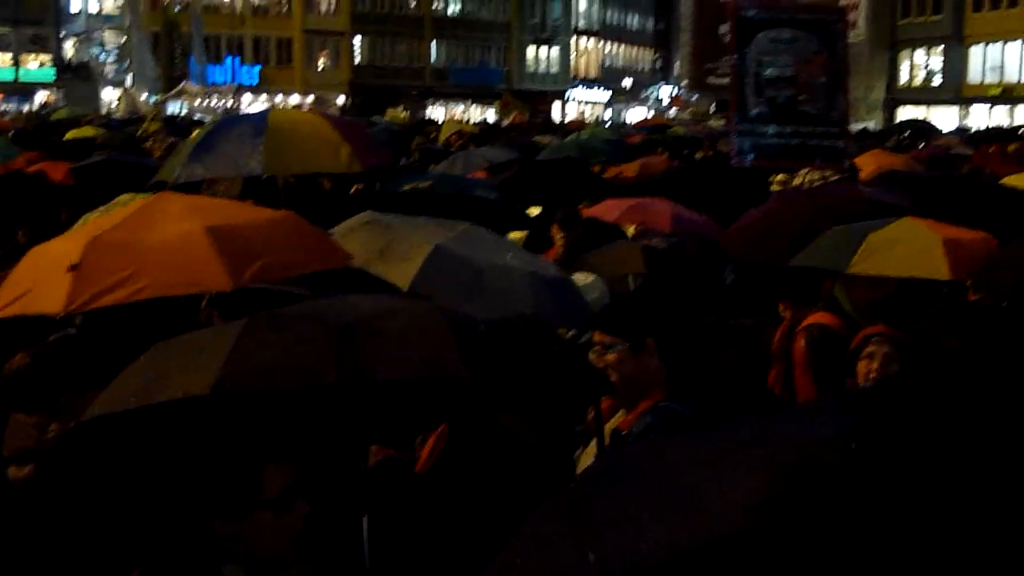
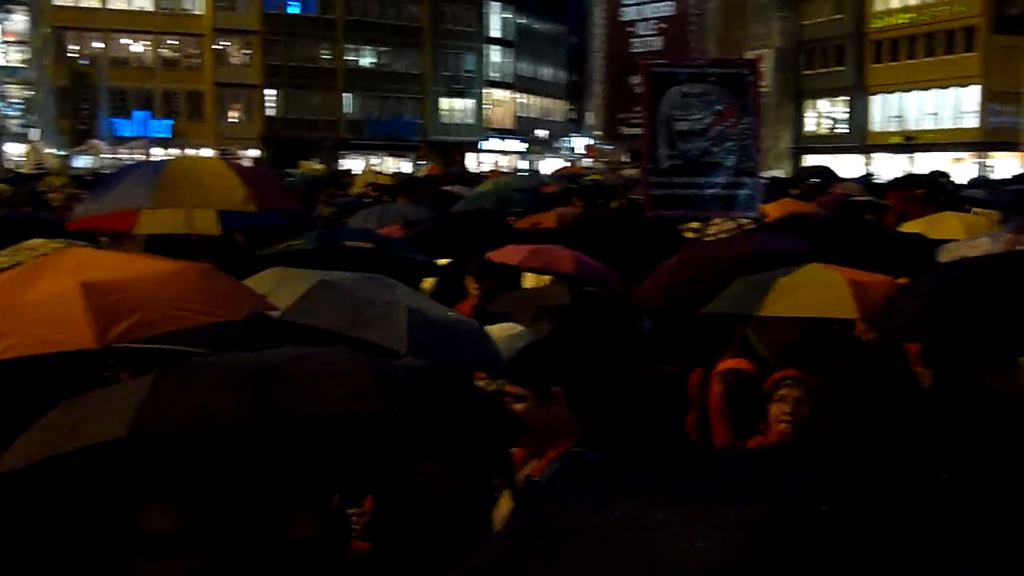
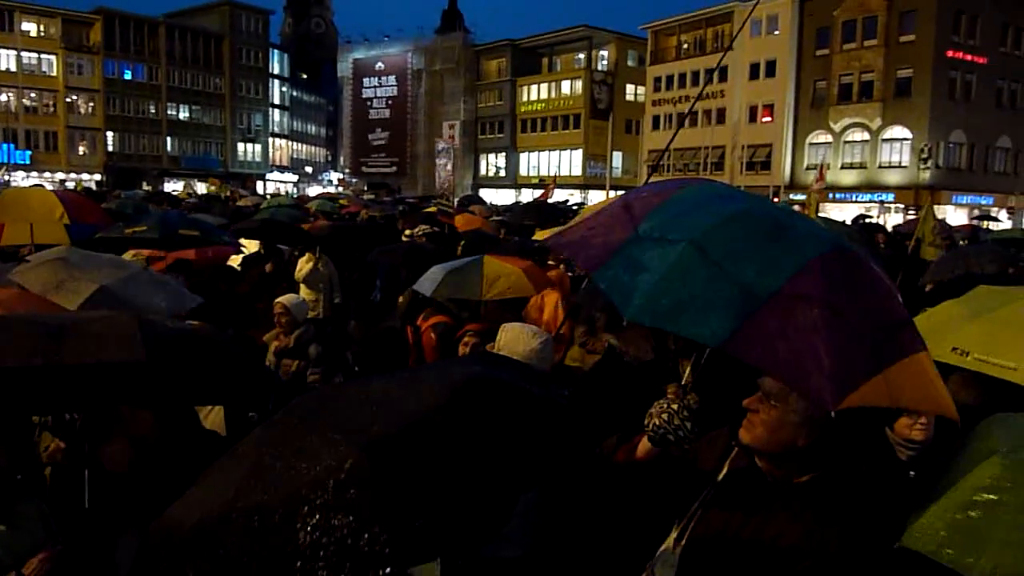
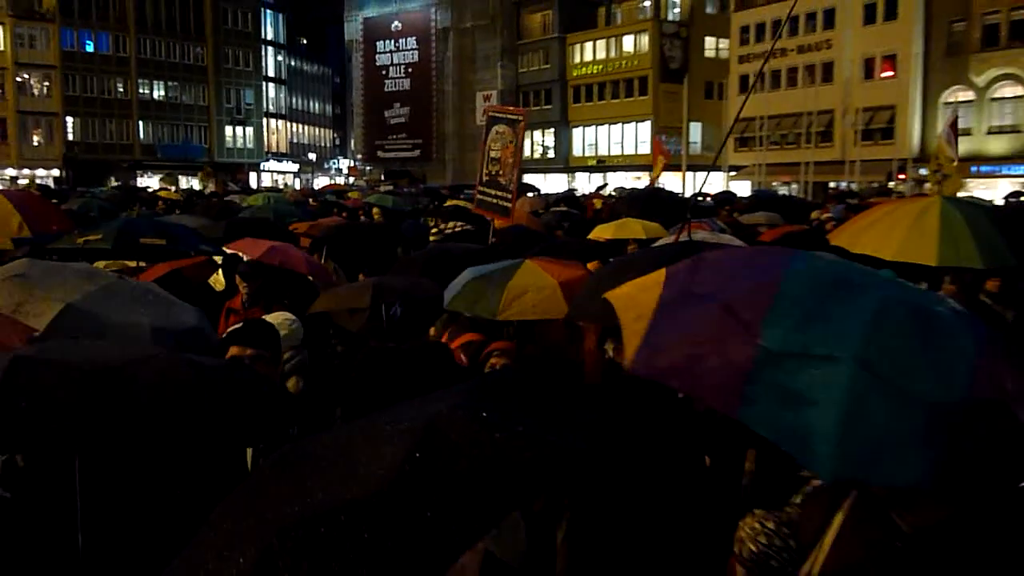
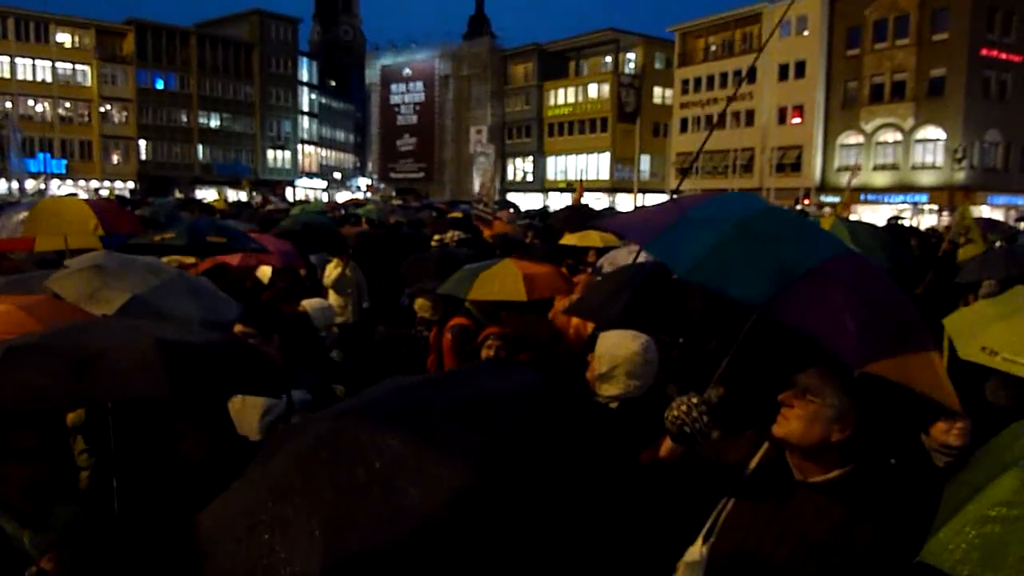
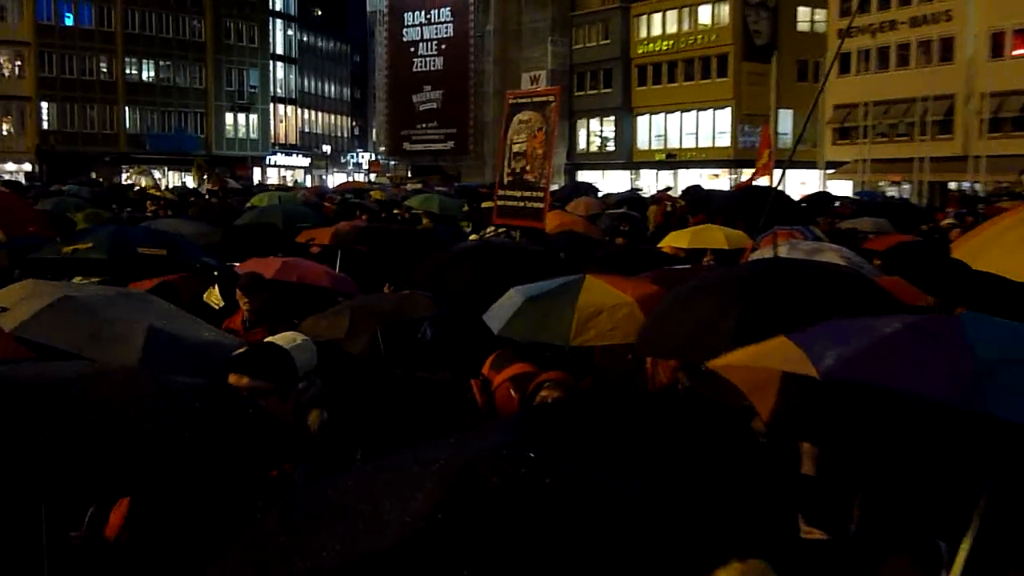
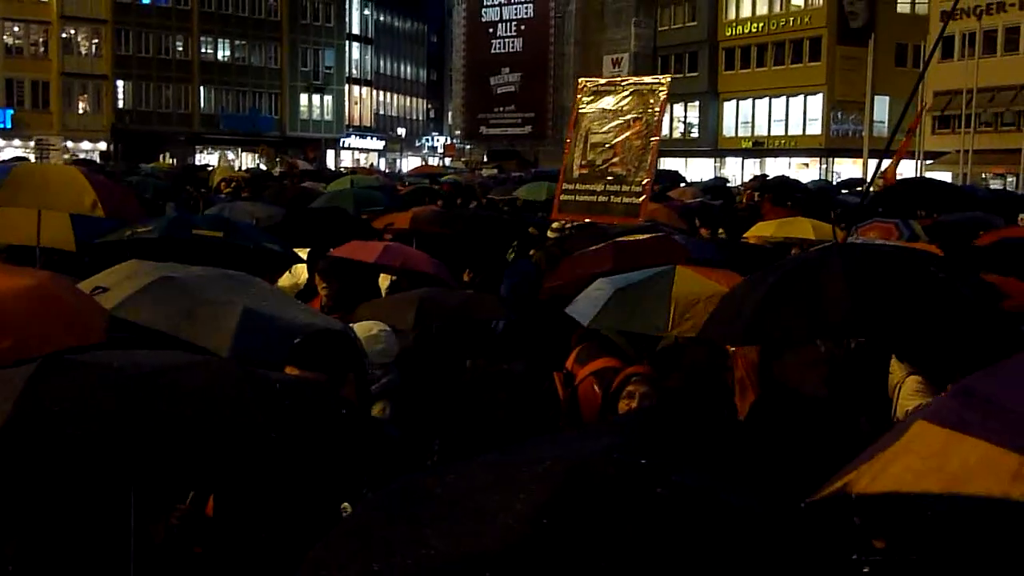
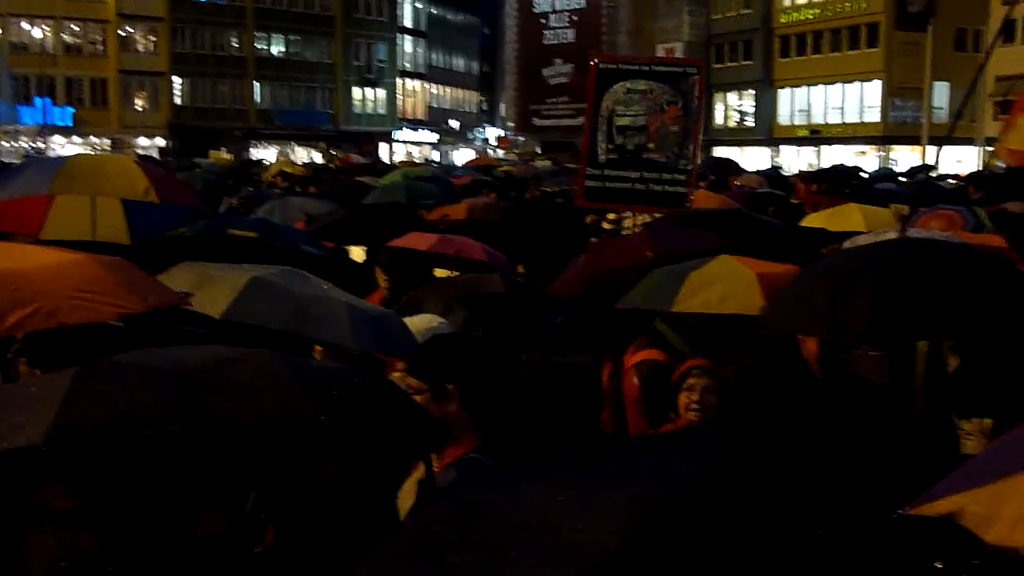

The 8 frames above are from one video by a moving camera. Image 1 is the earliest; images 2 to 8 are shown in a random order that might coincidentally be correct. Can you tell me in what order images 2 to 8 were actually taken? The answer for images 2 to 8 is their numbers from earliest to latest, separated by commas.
2, 8, 7, 6, 4, 5, 3
